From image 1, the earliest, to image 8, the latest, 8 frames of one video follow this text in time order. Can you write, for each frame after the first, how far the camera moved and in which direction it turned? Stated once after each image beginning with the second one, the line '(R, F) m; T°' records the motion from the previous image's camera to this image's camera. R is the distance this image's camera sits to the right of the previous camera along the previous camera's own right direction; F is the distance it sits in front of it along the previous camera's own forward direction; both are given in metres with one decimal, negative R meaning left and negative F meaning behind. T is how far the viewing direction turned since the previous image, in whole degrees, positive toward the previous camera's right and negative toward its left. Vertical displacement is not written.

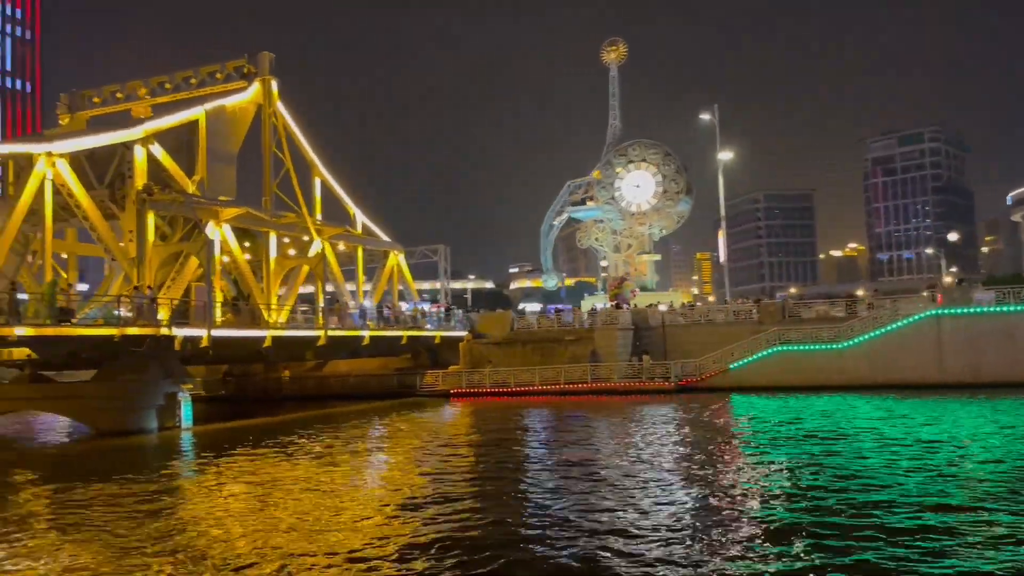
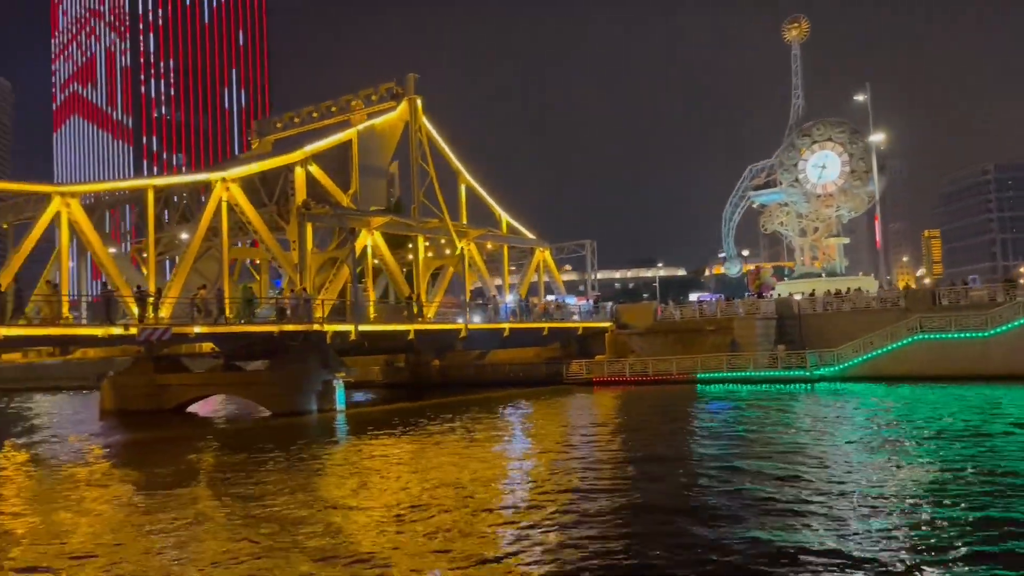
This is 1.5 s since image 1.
(+3.6, -1.8) m; -14°
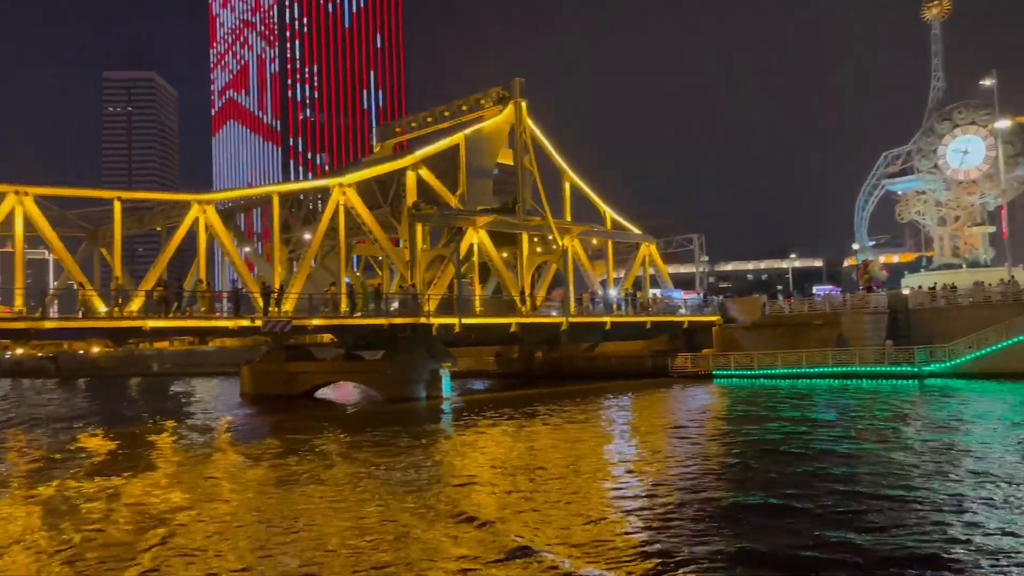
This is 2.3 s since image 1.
(+1.7, -1.5) m; -9°
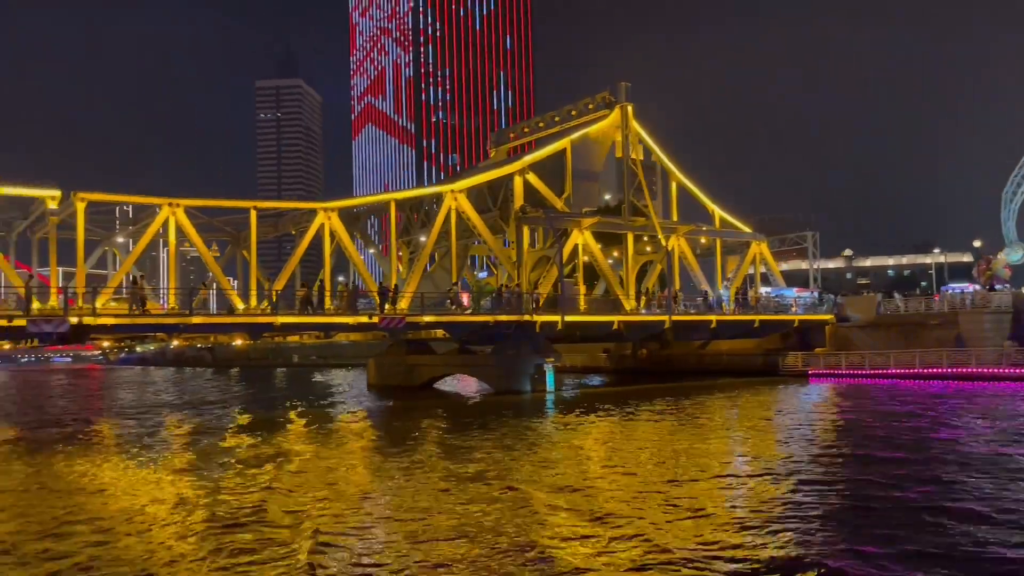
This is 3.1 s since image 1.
(+1.4, -1.6) m; -9°
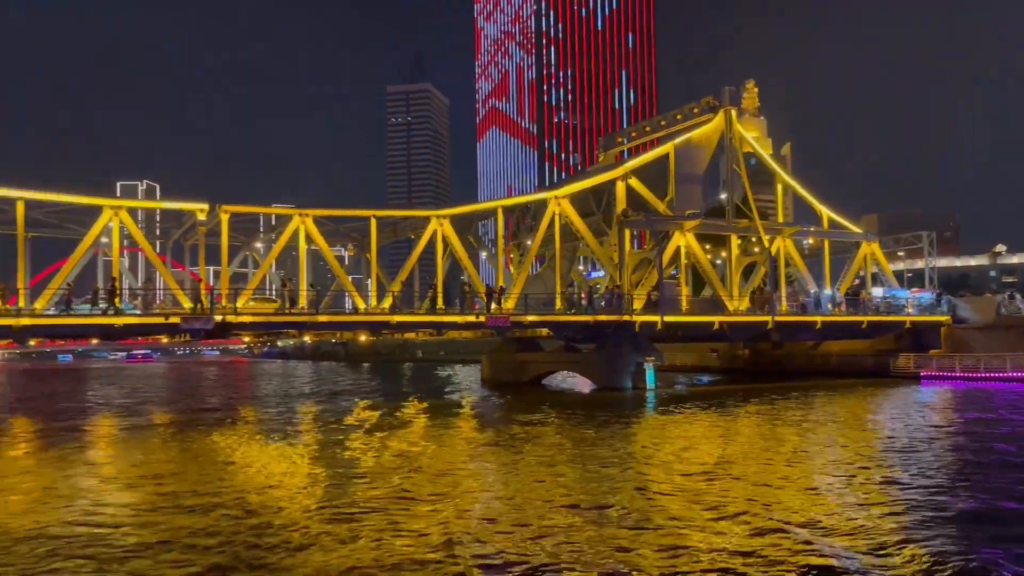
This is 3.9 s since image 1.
(+1.1, -1.9) m; -8°
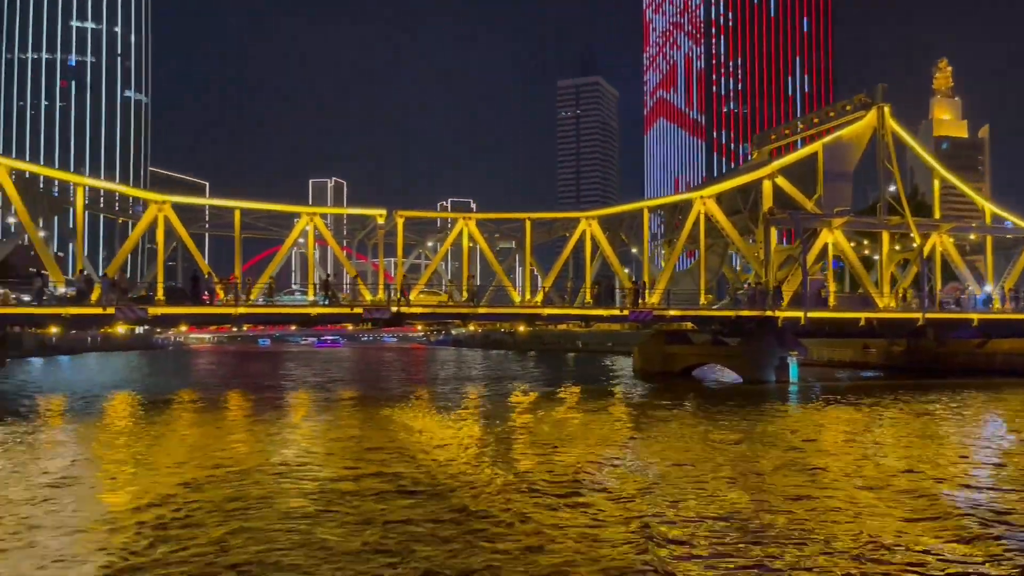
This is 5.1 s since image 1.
(+1.2, -2.9) m; -11°
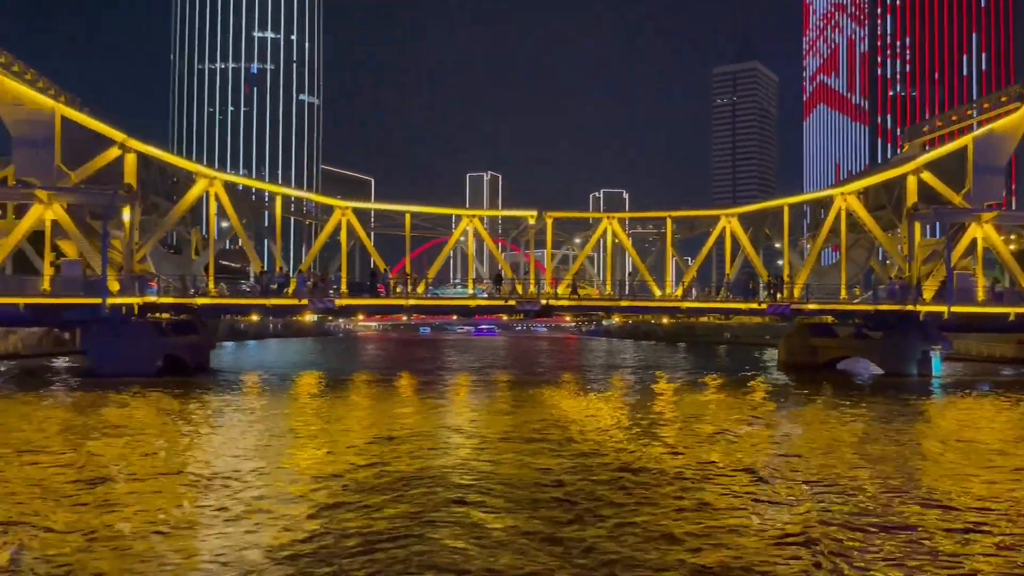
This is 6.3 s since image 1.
(+0.6, -3.2) m; -10°
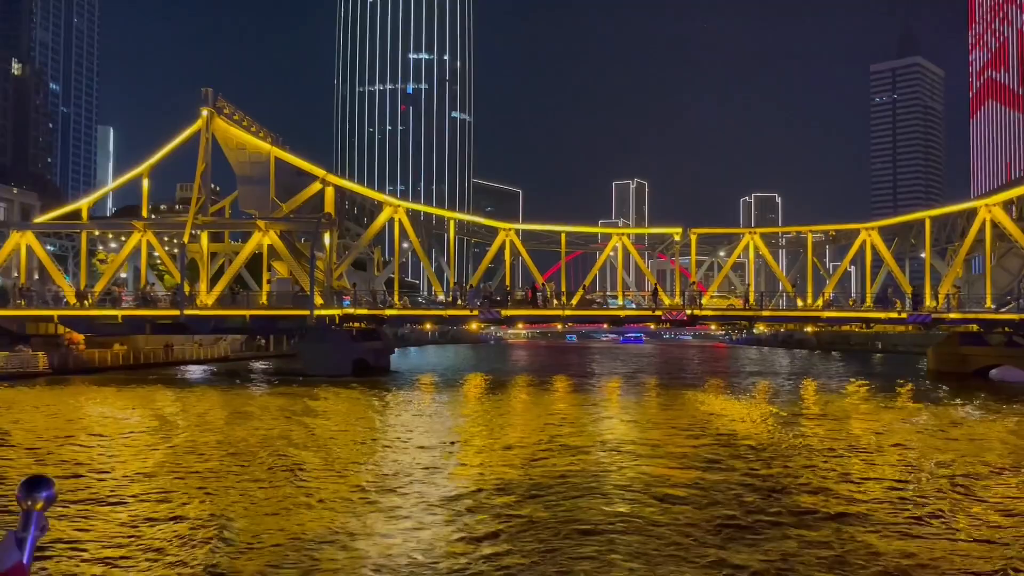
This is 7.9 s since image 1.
(+0.1, -4.2) m; -10°
